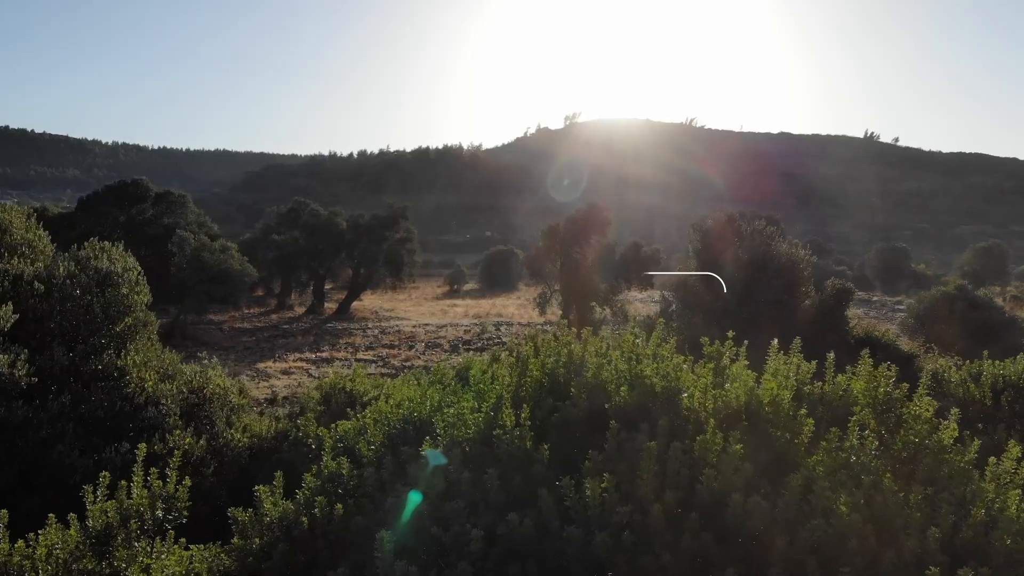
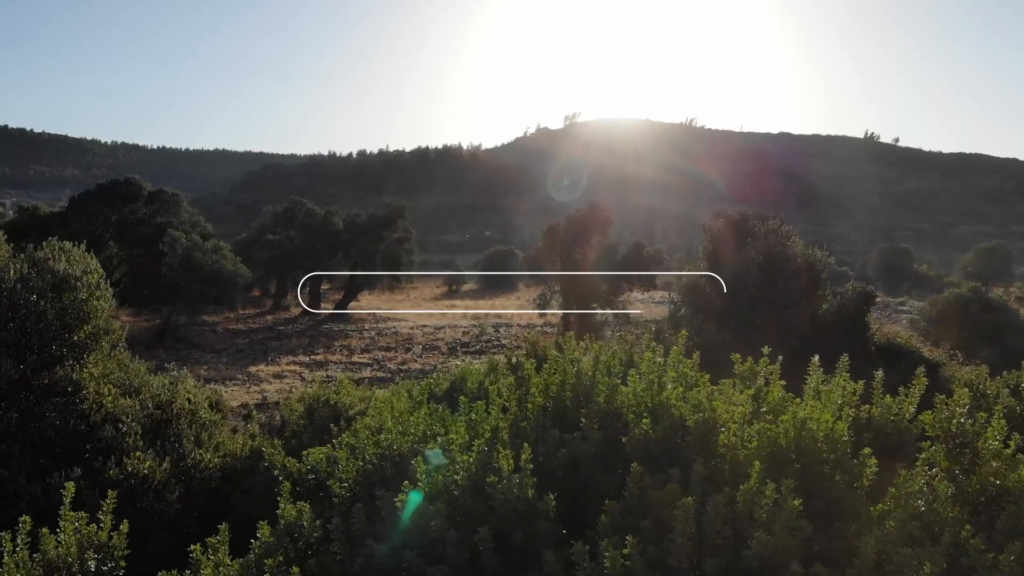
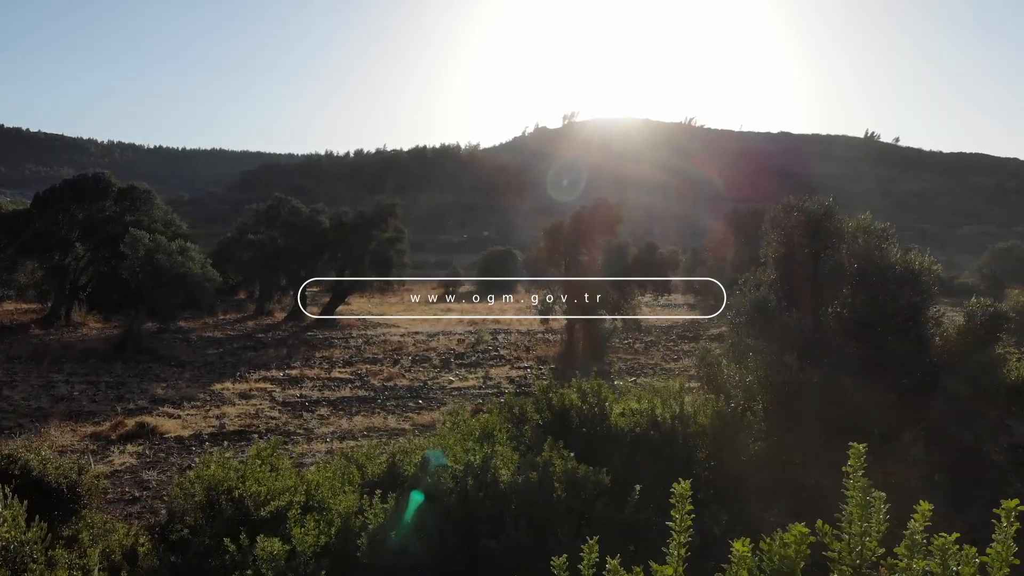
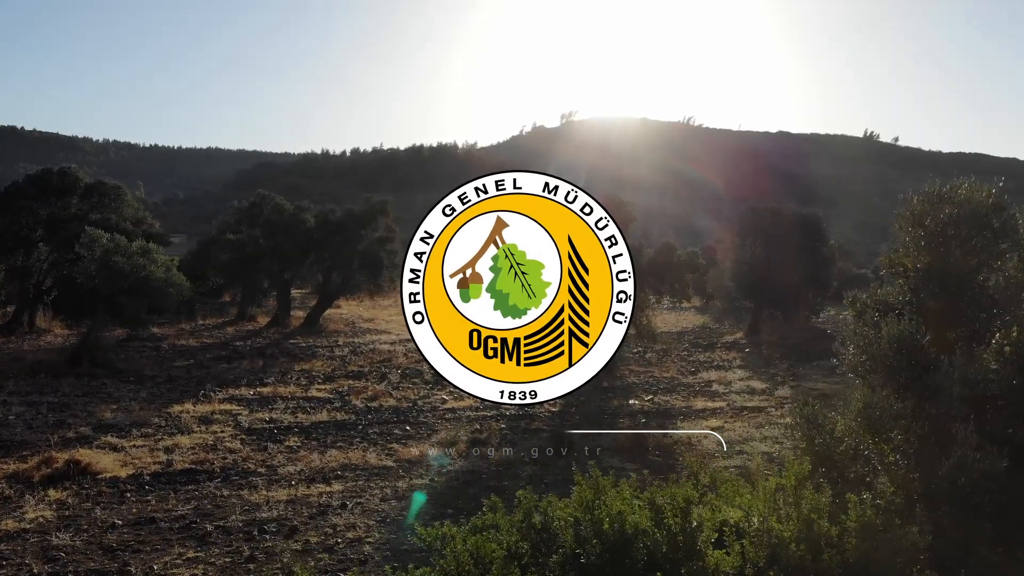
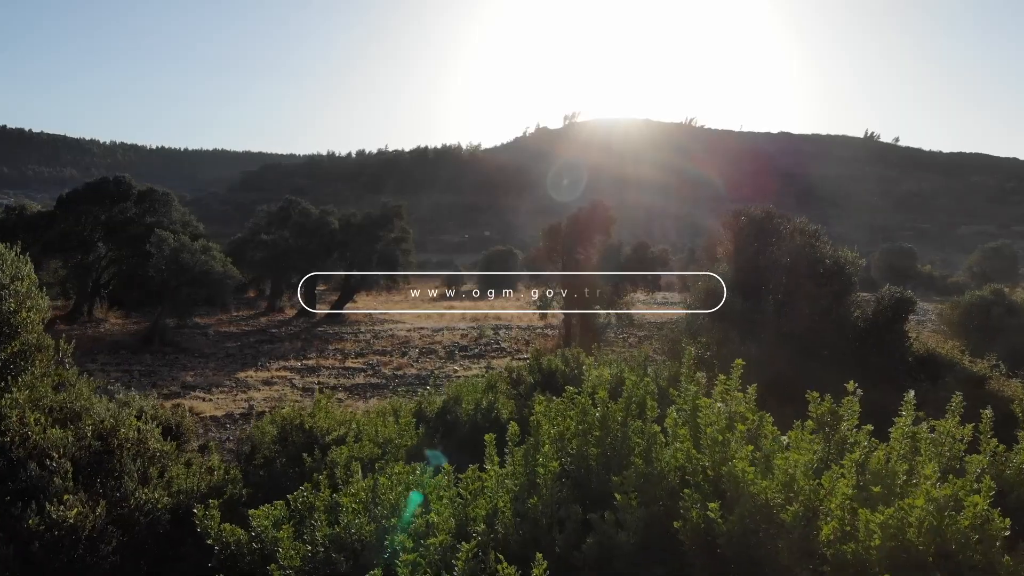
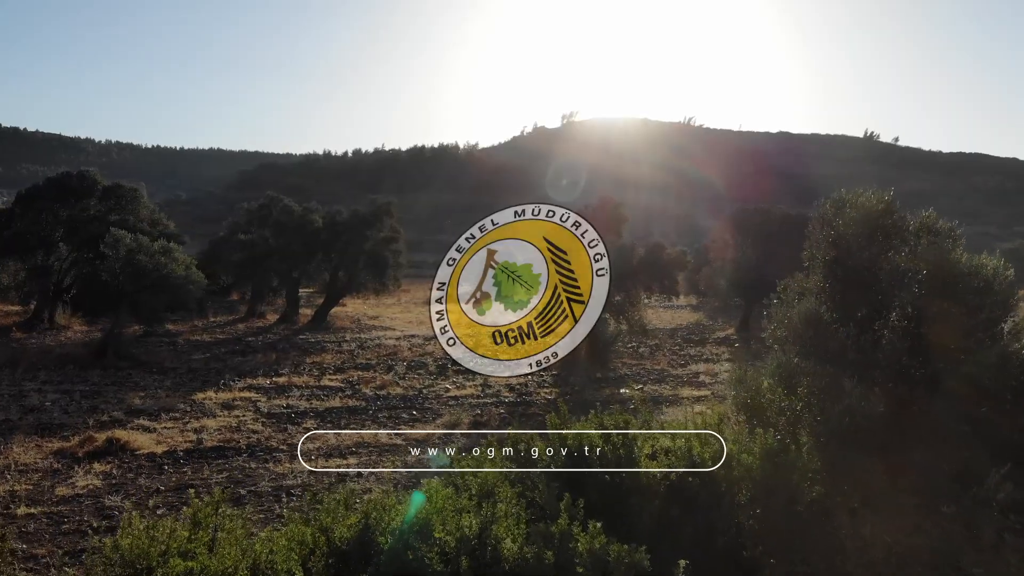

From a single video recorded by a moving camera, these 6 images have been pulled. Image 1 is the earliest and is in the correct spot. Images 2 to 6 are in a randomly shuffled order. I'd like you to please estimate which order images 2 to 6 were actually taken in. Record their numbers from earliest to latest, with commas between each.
2, 5, 3, 6, 4
